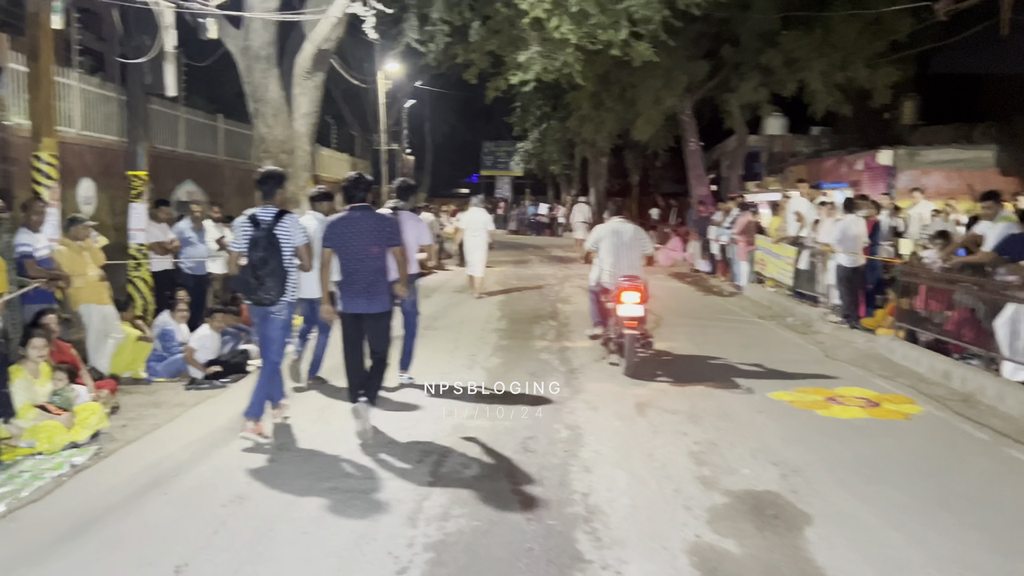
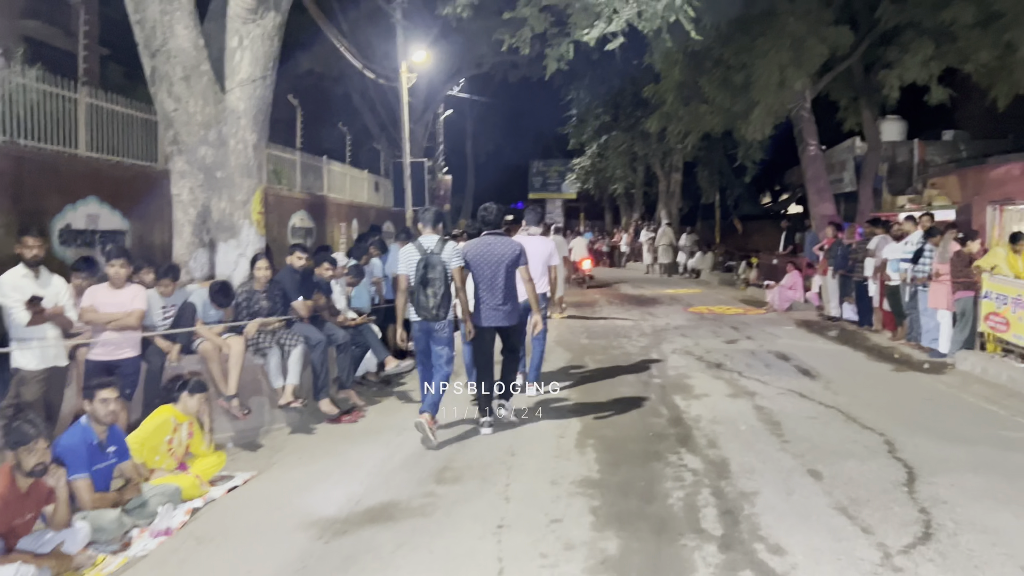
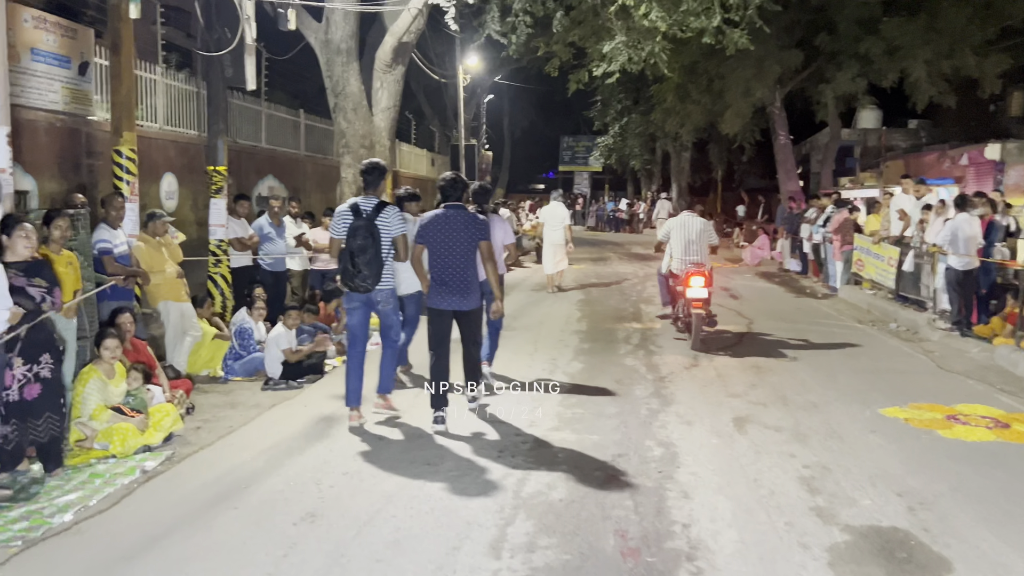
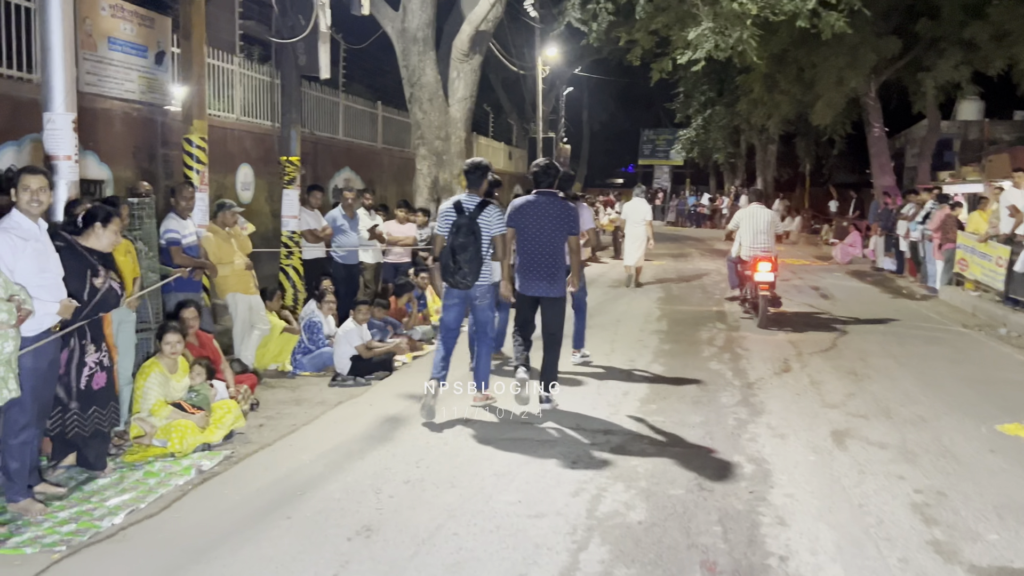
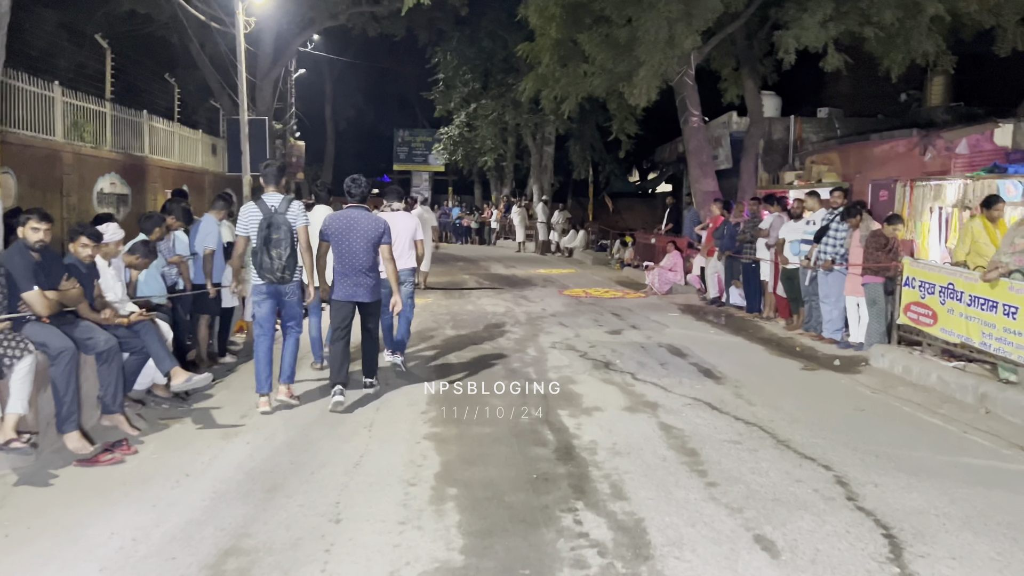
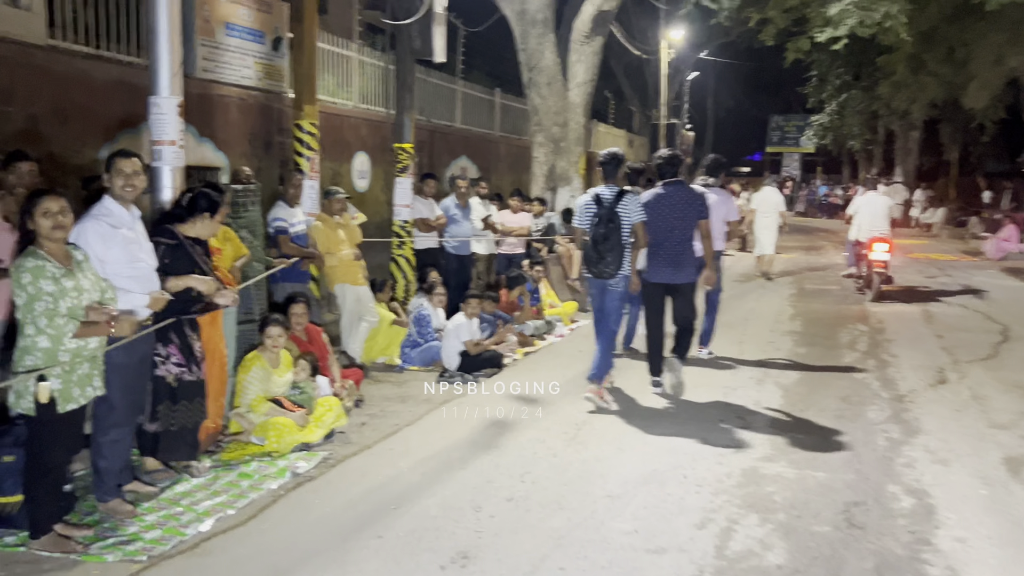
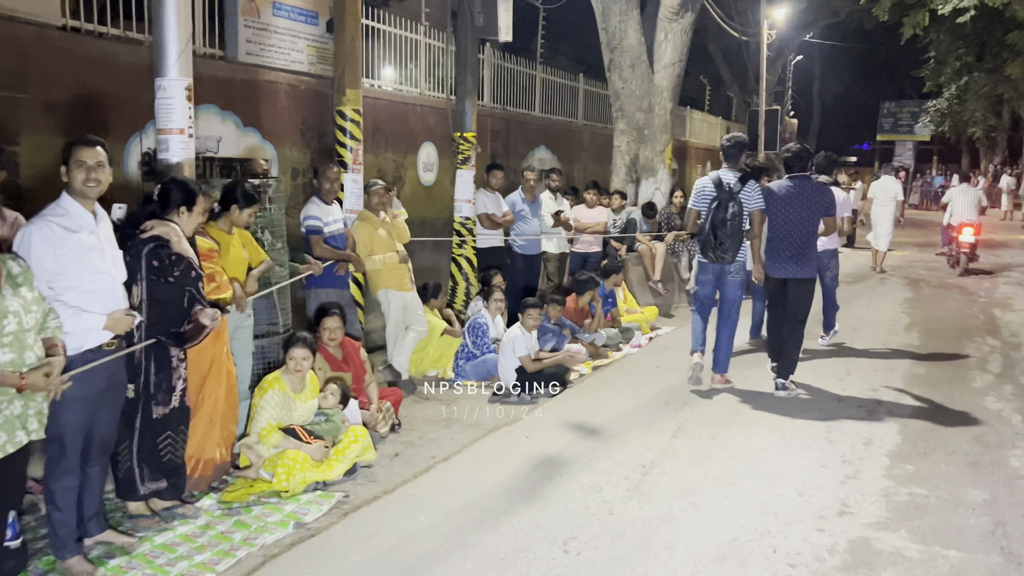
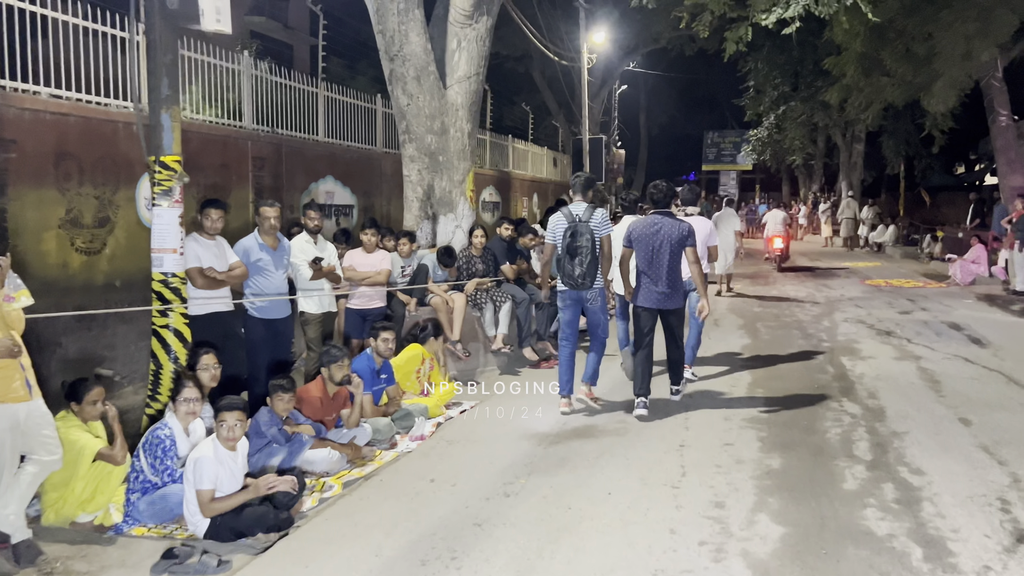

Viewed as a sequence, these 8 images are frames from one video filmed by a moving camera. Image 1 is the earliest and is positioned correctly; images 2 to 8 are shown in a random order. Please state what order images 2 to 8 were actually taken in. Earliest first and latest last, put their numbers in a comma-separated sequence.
3, 4, 6, 7, 8, 2, 5
